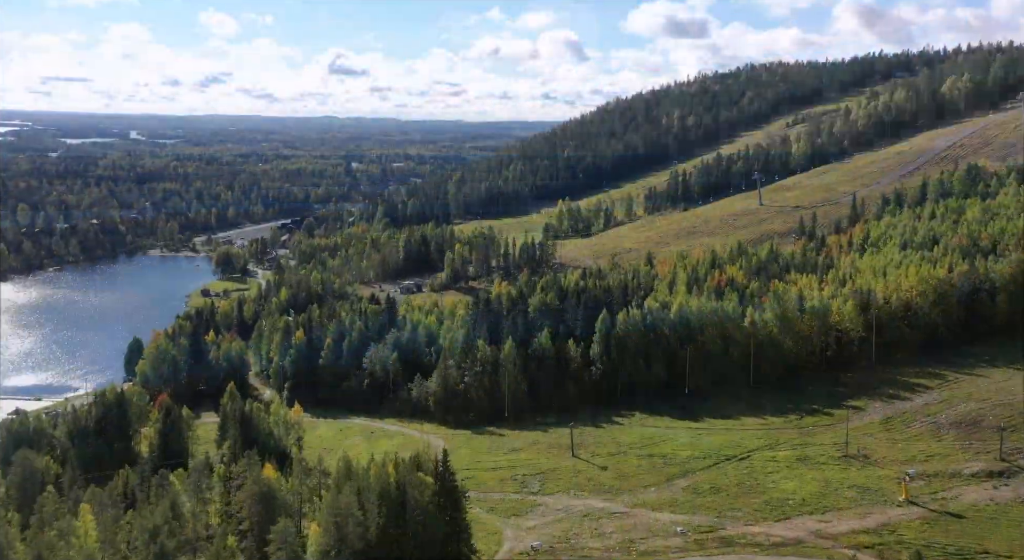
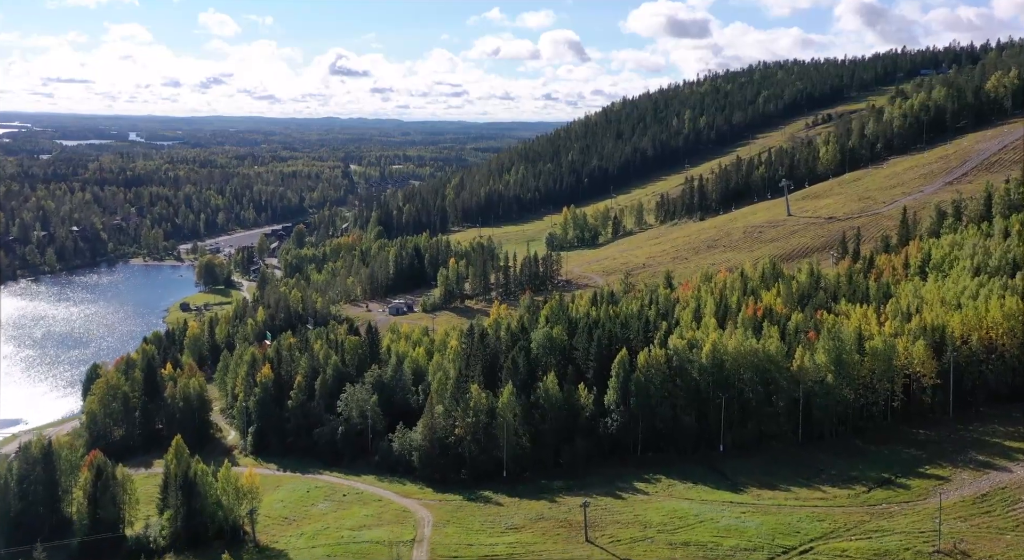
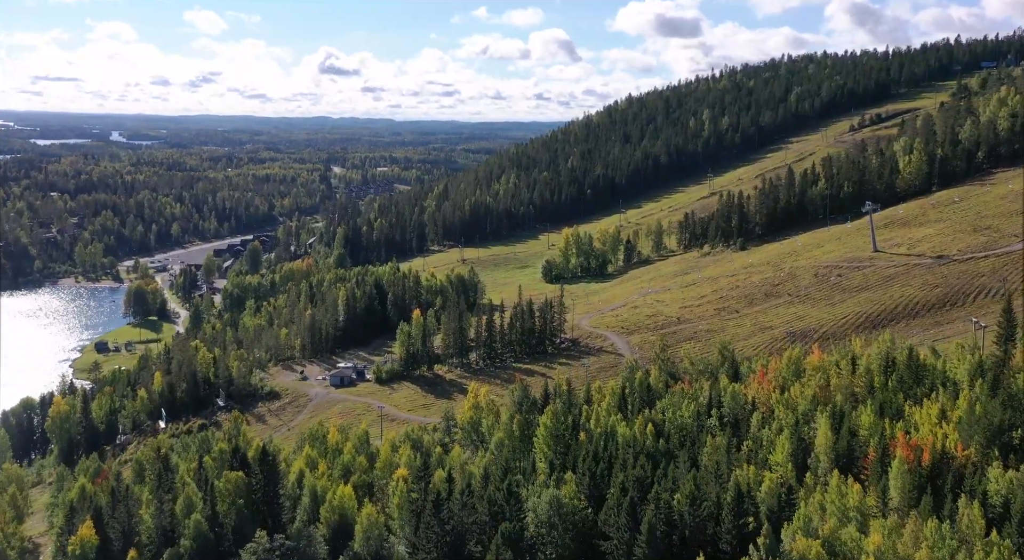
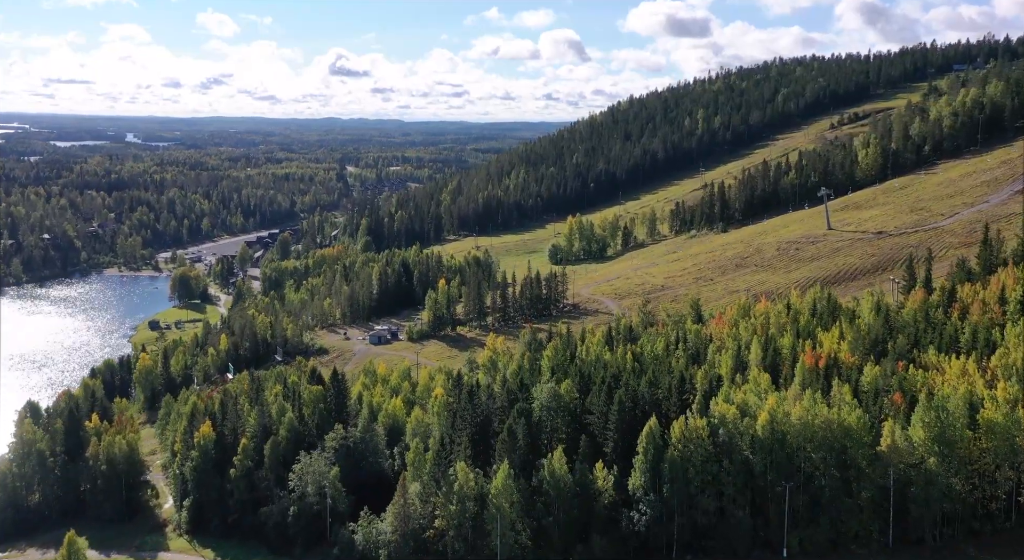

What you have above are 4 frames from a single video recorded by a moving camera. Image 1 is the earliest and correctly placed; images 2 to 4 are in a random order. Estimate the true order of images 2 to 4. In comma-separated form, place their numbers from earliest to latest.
2, 4, 3
